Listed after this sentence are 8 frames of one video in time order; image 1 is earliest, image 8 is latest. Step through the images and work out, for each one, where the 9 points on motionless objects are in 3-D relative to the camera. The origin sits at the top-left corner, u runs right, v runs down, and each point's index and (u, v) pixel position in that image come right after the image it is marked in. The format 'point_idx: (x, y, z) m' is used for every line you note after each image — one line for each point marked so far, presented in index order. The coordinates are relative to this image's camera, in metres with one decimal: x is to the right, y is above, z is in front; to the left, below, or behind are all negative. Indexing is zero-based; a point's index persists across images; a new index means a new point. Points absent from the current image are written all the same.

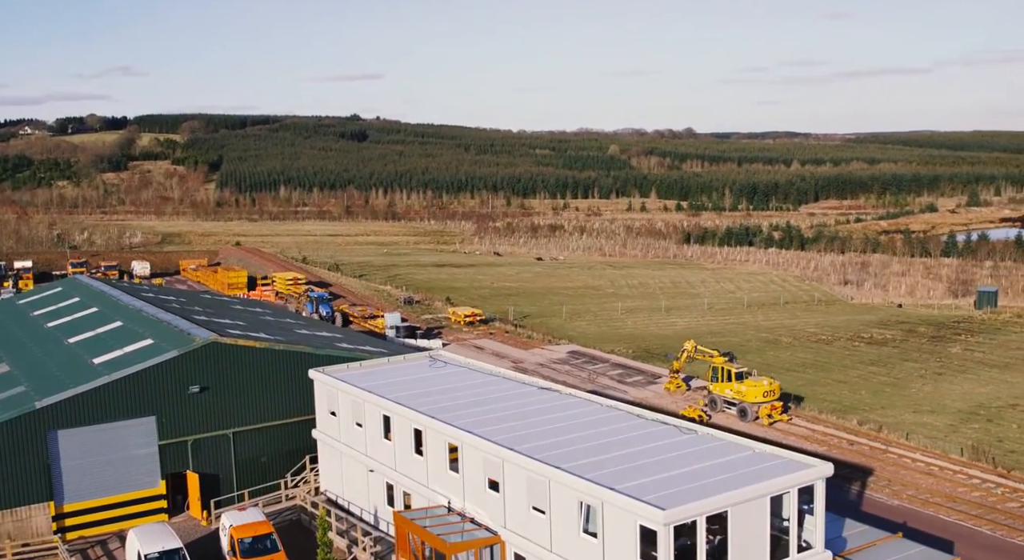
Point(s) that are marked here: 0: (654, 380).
0: (+2.7, -1.9, +19.9) m
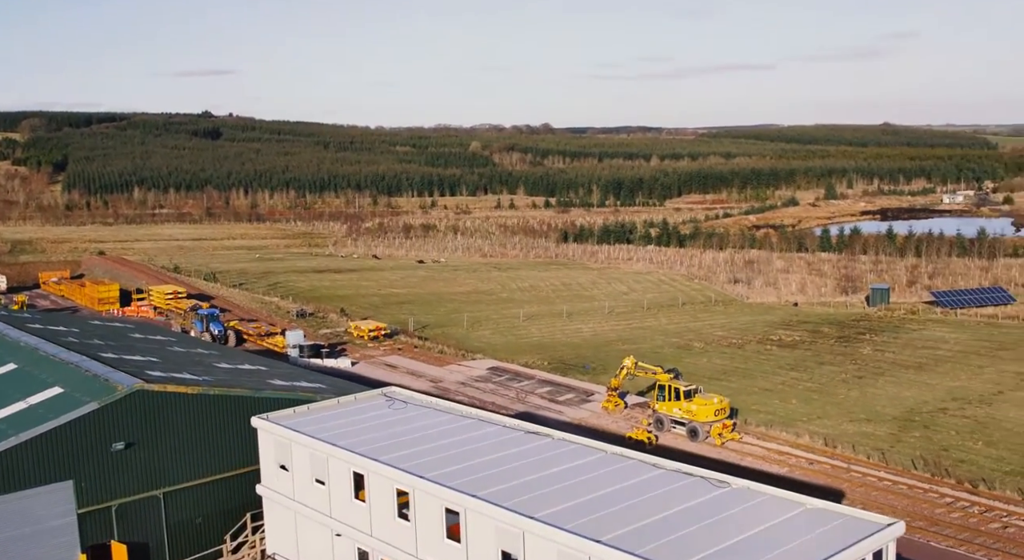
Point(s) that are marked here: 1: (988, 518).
0: (+1.4, -2.2, +19.1) m
1: (+5.6, -2.8, +12.4) m
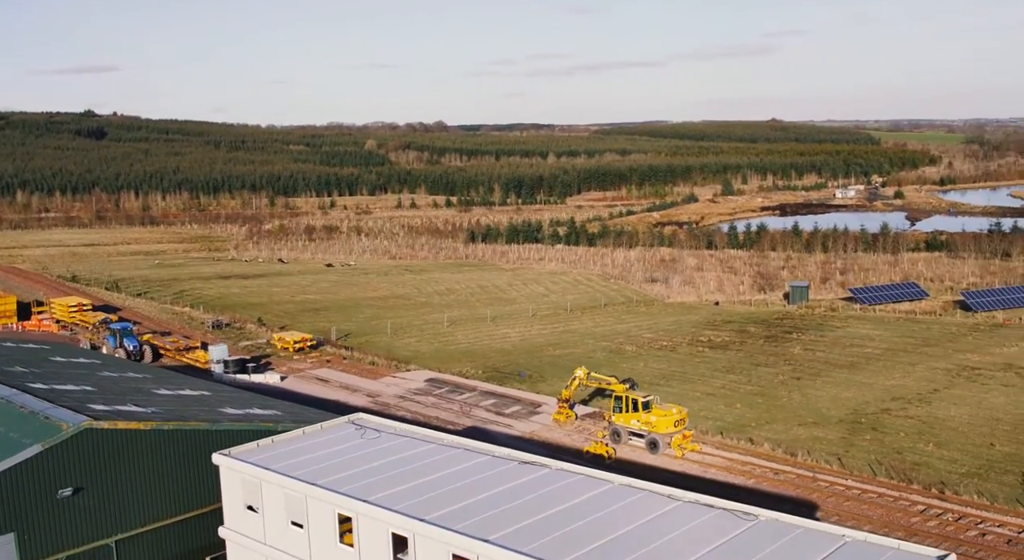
0: (+0.4, -2.3, +18.5) m
1: (+5.3, -2.9, +12.3) m
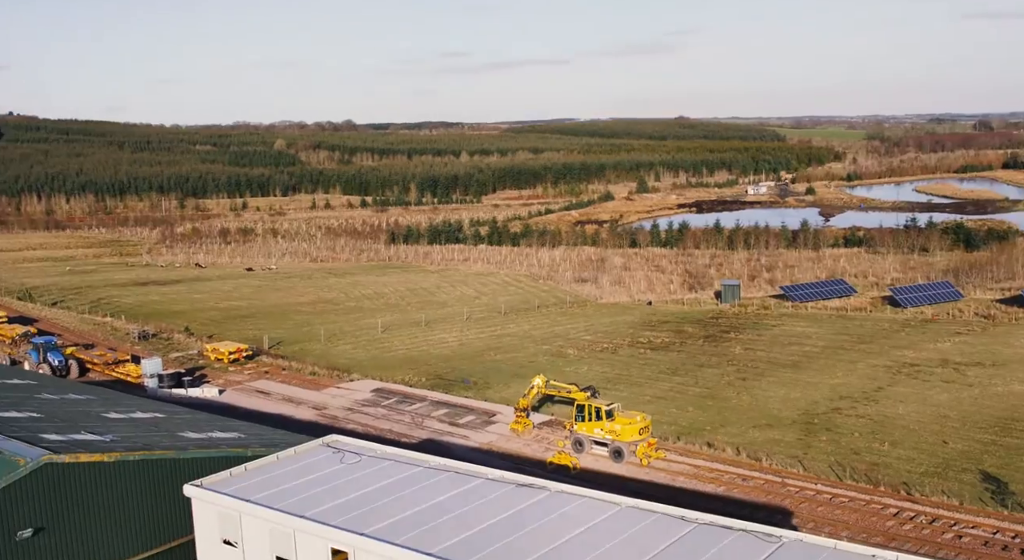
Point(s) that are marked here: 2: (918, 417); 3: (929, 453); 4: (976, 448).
0: (-0.4, -2.4, +18.1) m
1: (+5.0, -2.9, +12.3) m
2: (+7.5, -2.5, +19.2) m
3: (+6.7, -2.8, +16.7) m
4: (+7.5, -2.7, +16.9) m
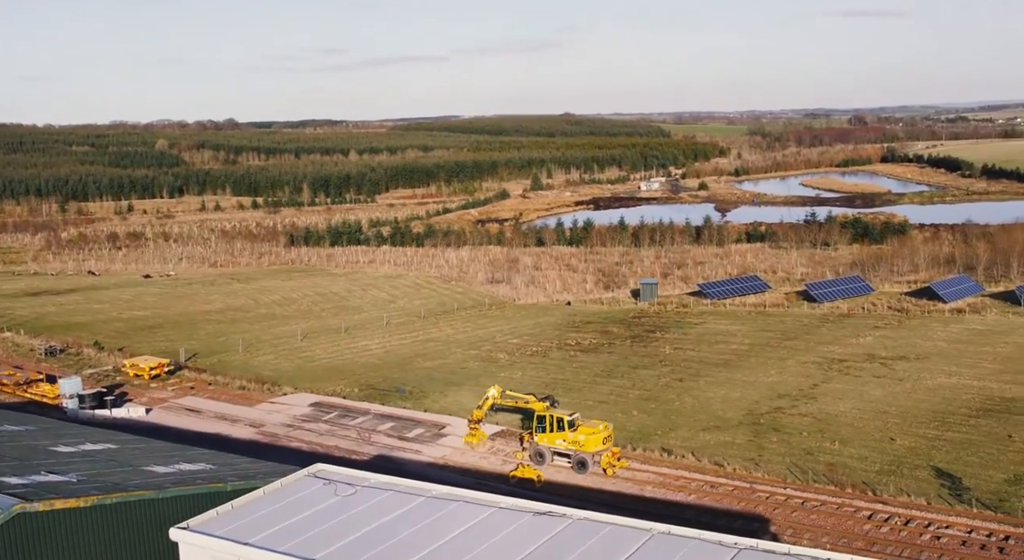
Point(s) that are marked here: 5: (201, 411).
0: (-1.2, -2.6, +17.6) m
1: (+4.8, -3.0, +12.4) m
2: (+6.5, -2.5, +19.5) m
3: (+6.0, -2.8, +17.0) m
4: (+6.8, -2.7, +17.3) m
5: (-5.8, -2.5, +19.7) m
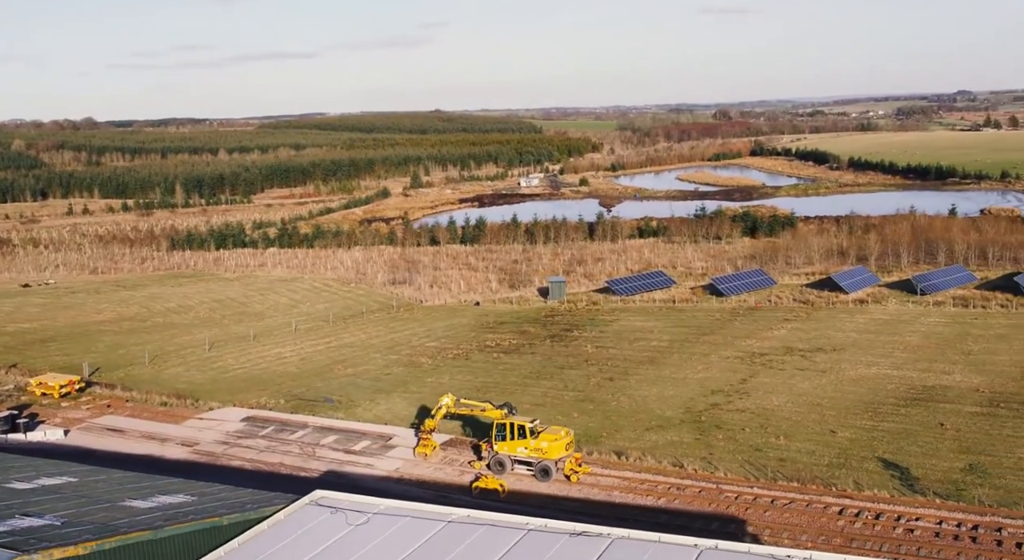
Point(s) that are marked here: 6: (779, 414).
0: (-2.0, -2.7, +17.1) m
1: (+4.5, -2.9, +12.6) m
2: (+5.4, -2.4, +19.9) m
3: (+5.2, -2.7, +17.3) m
4: (+5.9, -2.6, +17.7) m
5: (-6.9, -2.7, +18.6) m
6: (+5.0, -2.5, +19.5) m
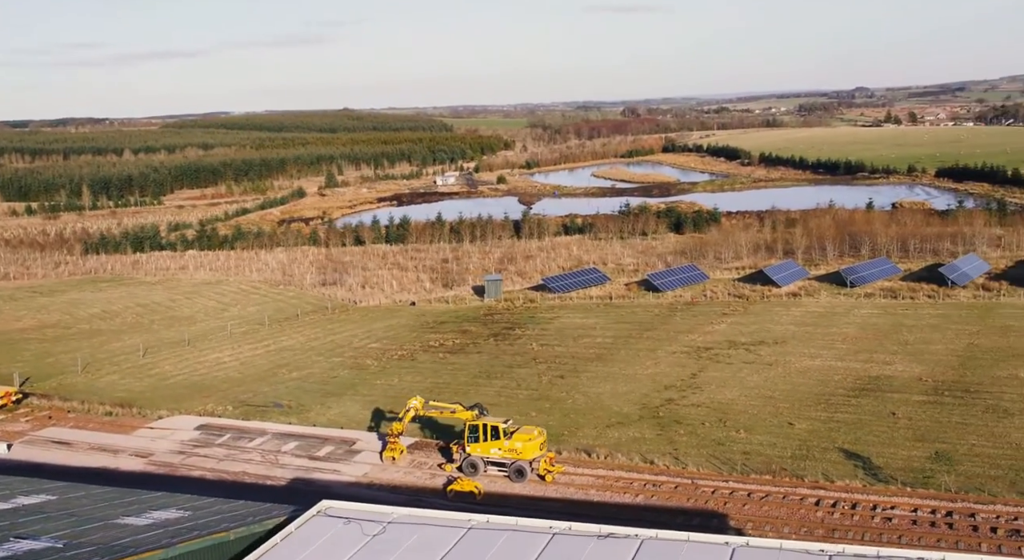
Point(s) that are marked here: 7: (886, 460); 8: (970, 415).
0: (-2.6, -2.7, +16.8) m
1: (+4.3, -2.9, +12.9) m
2: (+4.6, -2.3, +20.2) m
3: (+4.6, -2.6, +17.6) m
4: (+5.3, -2.5, +18.1) m
5: (-7.5, -2.8, +17.9) m
6: (+4.2, -2.4, +19.8) m
7: (+5.7, -2.7, +15.9) m
8: (+8.1, -2.4, +18.4) m
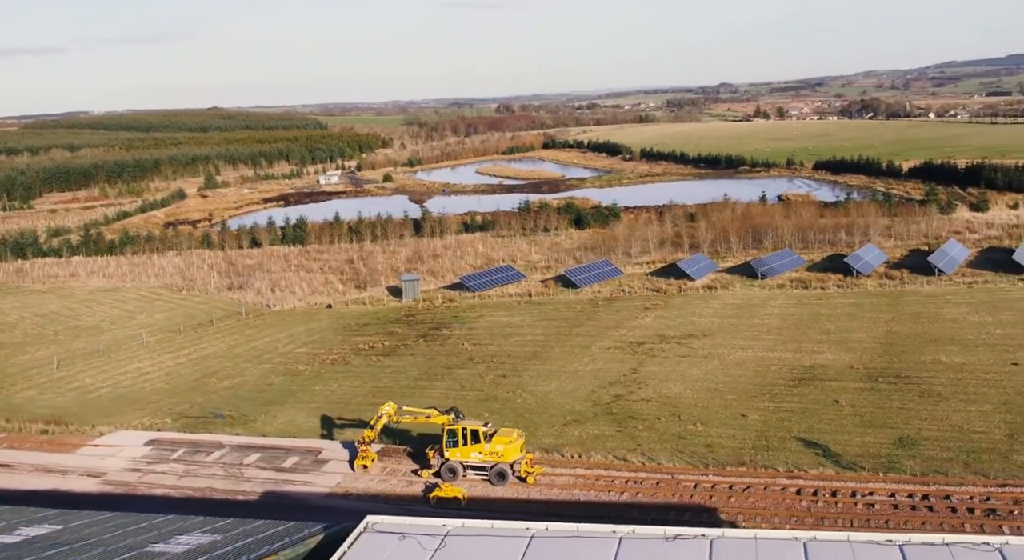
0: (-3.1, -2.8, +16.5) m
1: (+4.3, -2.8, +13.4) m
2: (+3.6, -2.3, +20.7) m
3: (+3.9, -2.6, +18.1) m
4: (+4.6, -2.4, +18.6) m
5: (-8.1, -3.0, +17.0) m
6: (+3.3, -2.3, +20.2) m
7: (+5.2, -2.6, +16.5) m
8: (+7.3, -2.2, +19.3) m
